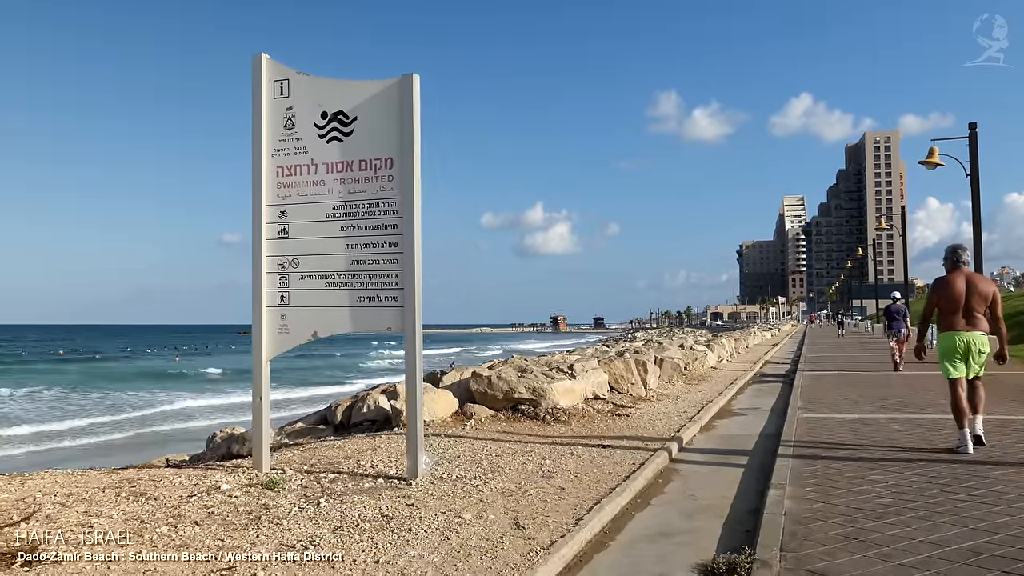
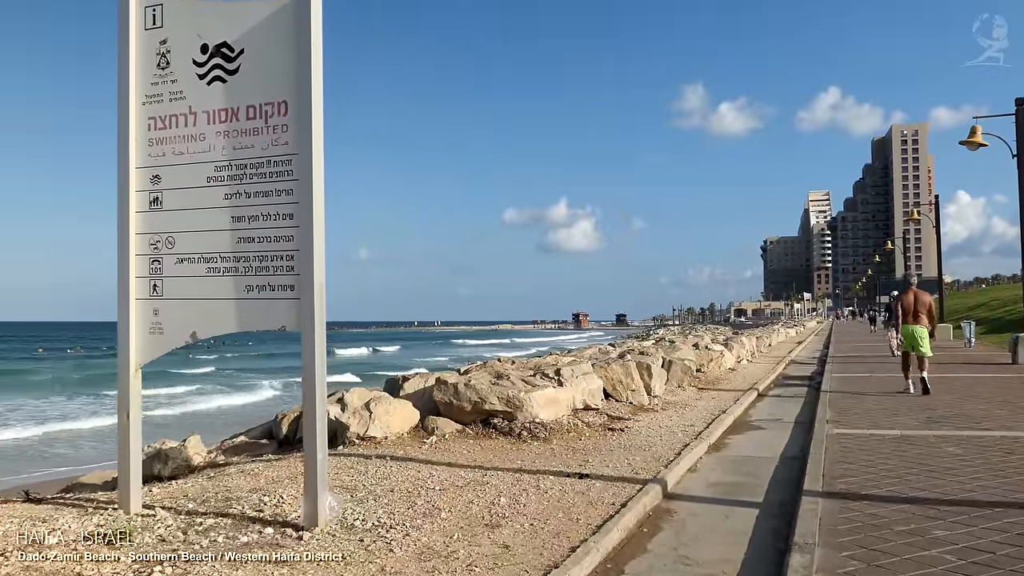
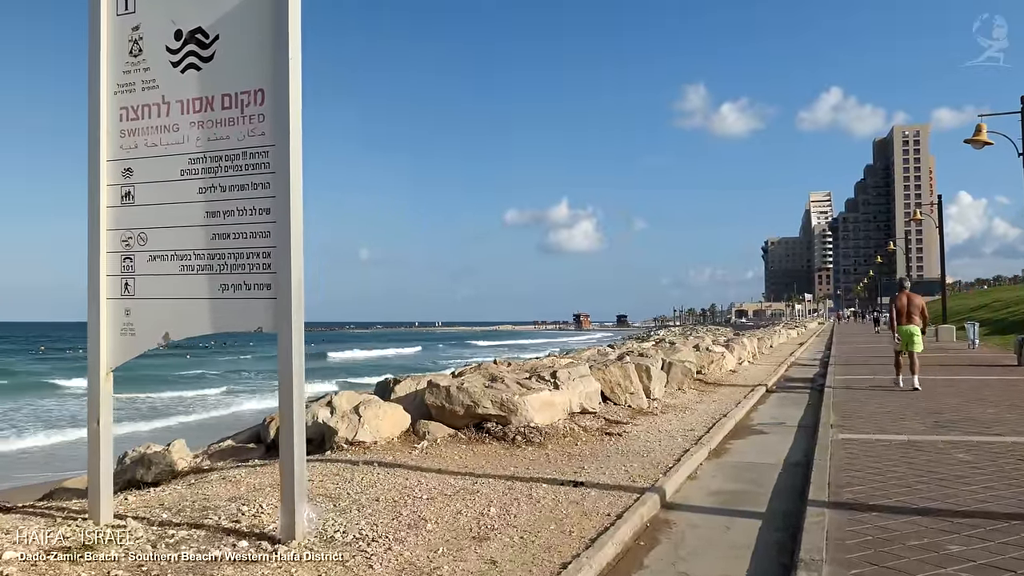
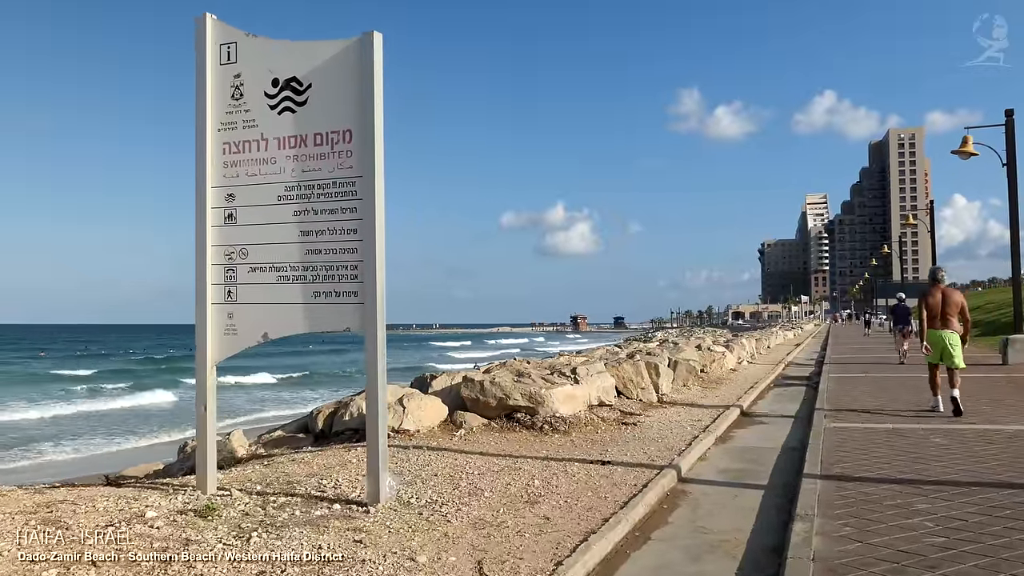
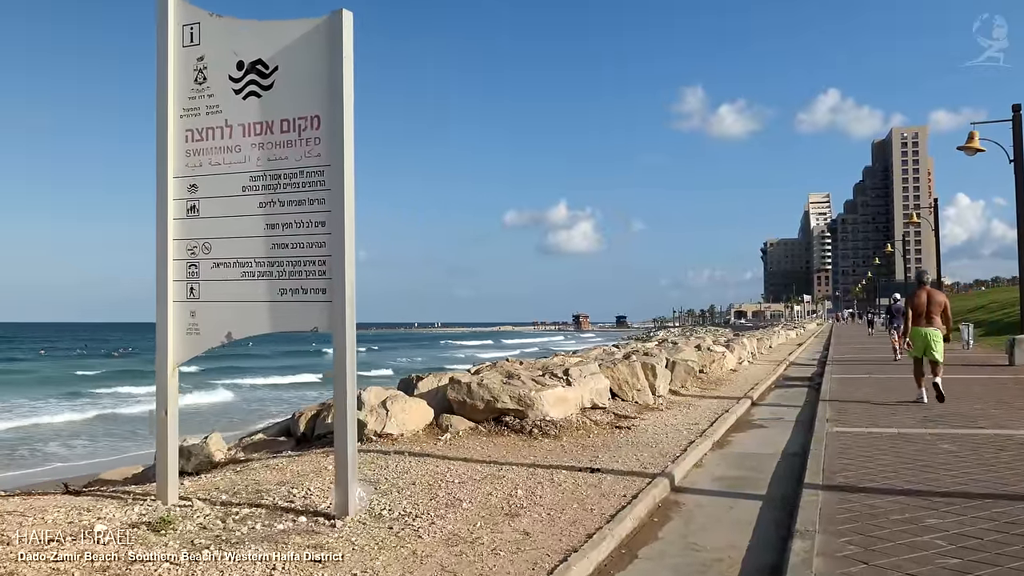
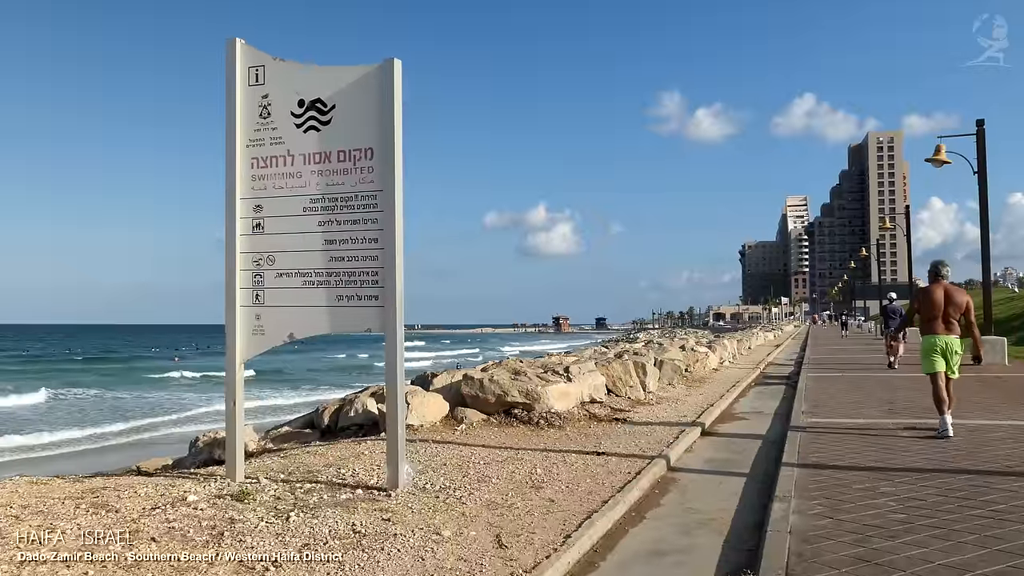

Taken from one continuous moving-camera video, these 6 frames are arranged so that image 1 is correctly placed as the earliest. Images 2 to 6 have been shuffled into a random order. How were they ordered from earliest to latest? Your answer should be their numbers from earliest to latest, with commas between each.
6, 4, 5, 2, 3
